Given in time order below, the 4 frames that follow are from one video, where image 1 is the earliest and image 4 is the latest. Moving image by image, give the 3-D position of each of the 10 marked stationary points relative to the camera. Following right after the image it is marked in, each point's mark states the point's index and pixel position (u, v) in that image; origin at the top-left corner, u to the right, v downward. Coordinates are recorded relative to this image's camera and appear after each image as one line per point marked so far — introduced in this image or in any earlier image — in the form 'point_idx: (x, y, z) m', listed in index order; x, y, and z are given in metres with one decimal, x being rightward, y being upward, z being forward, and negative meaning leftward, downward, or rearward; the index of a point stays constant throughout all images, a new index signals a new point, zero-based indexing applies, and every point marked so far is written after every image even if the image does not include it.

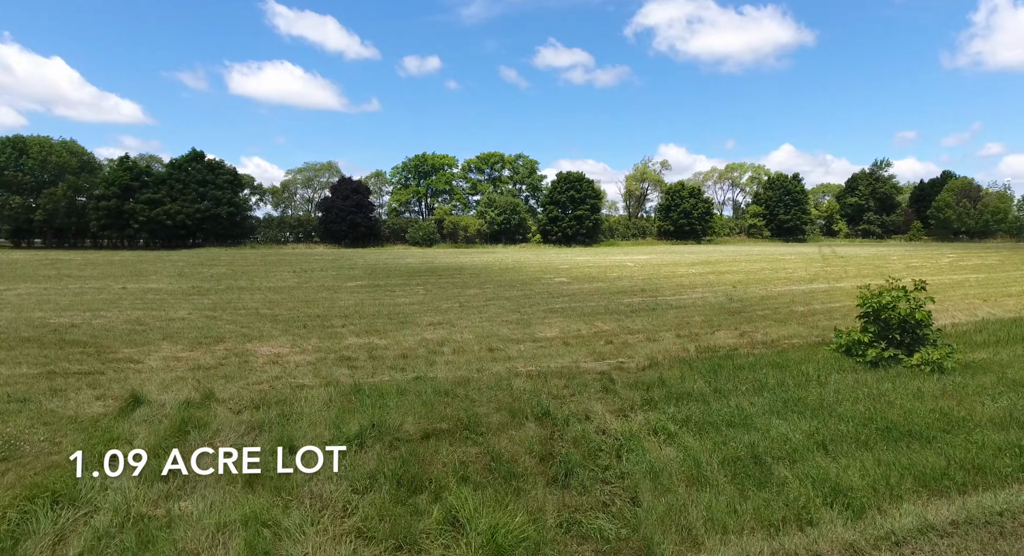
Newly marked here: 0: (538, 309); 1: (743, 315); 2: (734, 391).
0: (+0.6, -0.7, +14.5) m
1: (+4.7, -0.8, +12.7) m
2: (+2.3, -1.2, +6.5) m
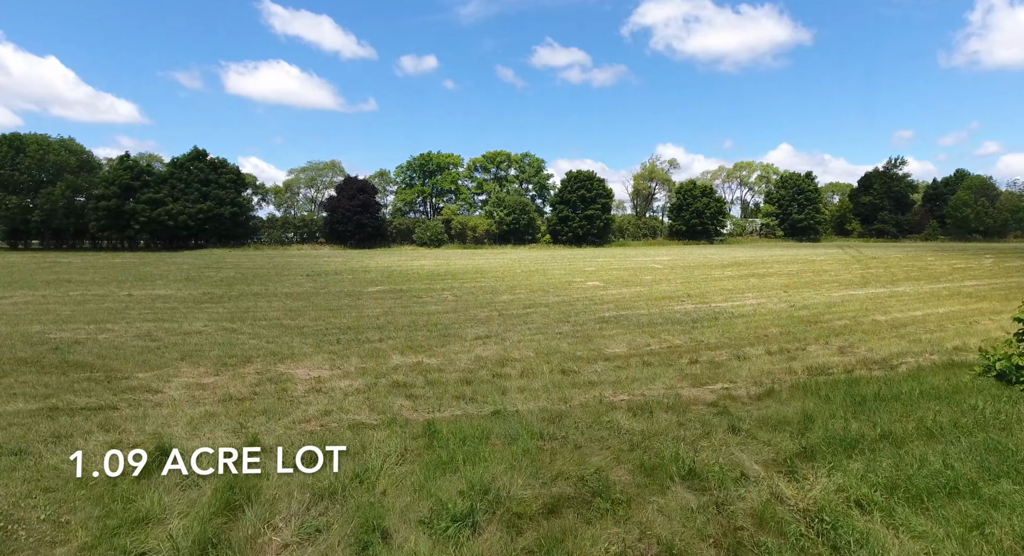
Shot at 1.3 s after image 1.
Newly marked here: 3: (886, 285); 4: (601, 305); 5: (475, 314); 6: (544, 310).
0: (+1.6, -0.9, +13.2) m
1: (+5.7, -0.9, +11.5) m
2: (+3.3, -1.3, +5.2) m
3: (+10.9, -0.2, +18.4) m
4: (+2.1, -0.7, +15.3) m
5: (-0.8, -0.8, +13.8) m
6: (+0.7, -0.7, +14.4) m
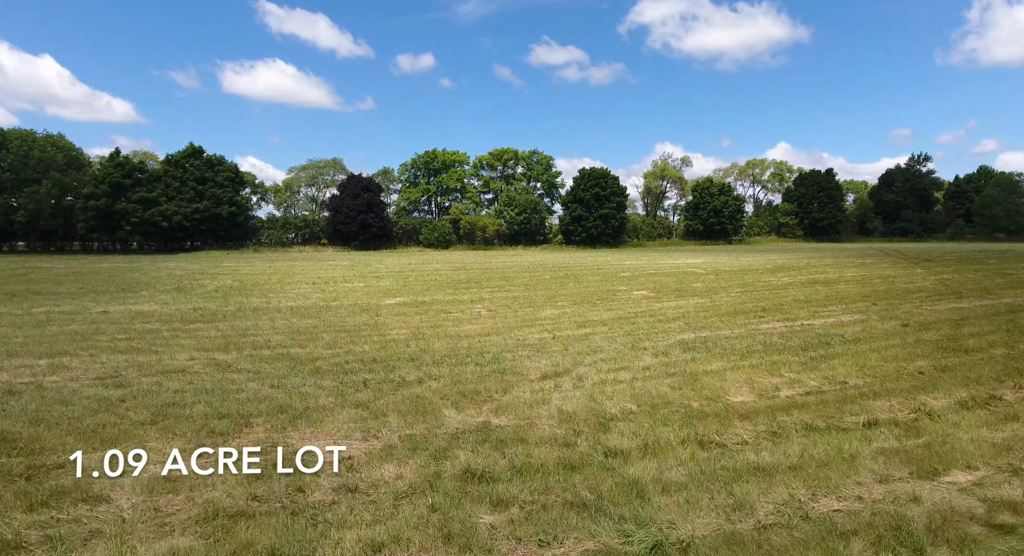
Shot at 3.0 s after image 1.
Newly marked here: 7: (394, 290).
0: (+2.6, -1.1, +10.7) m
1: (+6.7, -1.1, +8.9) m
2: (+4.3, -1.6, +2.7) m
3: (+11.9, -0.4, +15.9) m
4: (+3.2, -0.9, +12.8) m
5: (+0.2, -1.1, +11.2) m
6: (+1.7, -1.0, +11.9) m
7: (-3.5, -0.4, +18.7) m
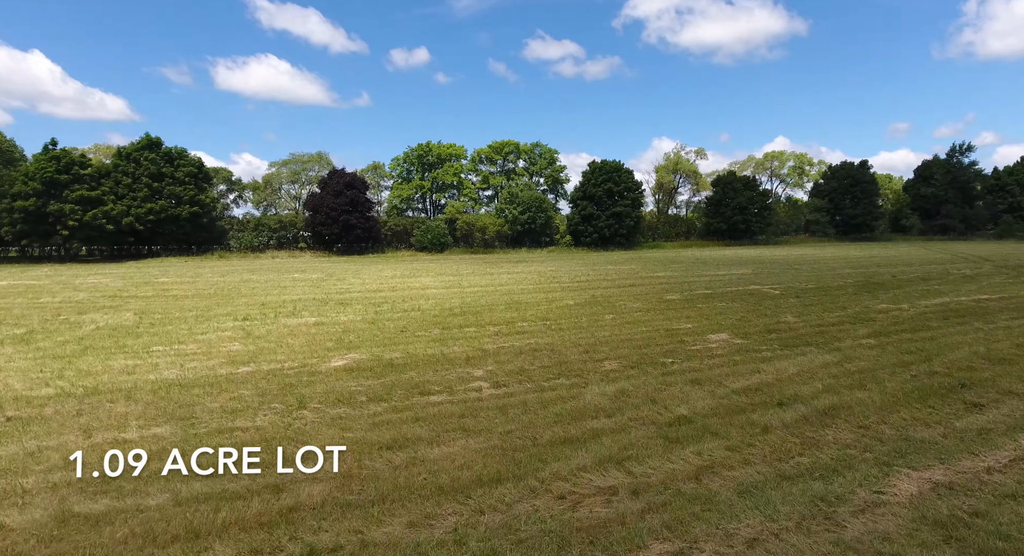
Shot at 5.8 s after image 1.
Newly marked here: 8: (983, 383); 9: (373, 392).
0: (+2.9, -1.9, +4.6) m
1: (+7.0, -1.9, +2.9) m
2: (+4.6, -2.4, -3.4) m
3: (+12.2, -1.1, +9.9) m
4: (+3.5, -1.7, +6.8) m
5: (+0.5, -1.8, +5.2) m
6: (+2.1, -1.8, +5.9) m
7: (-3.2, -1.1, +12.6) m
8: (+6.5, -1.4, +8.7) m
9: (-1.9, -1.5, +8.6) m
